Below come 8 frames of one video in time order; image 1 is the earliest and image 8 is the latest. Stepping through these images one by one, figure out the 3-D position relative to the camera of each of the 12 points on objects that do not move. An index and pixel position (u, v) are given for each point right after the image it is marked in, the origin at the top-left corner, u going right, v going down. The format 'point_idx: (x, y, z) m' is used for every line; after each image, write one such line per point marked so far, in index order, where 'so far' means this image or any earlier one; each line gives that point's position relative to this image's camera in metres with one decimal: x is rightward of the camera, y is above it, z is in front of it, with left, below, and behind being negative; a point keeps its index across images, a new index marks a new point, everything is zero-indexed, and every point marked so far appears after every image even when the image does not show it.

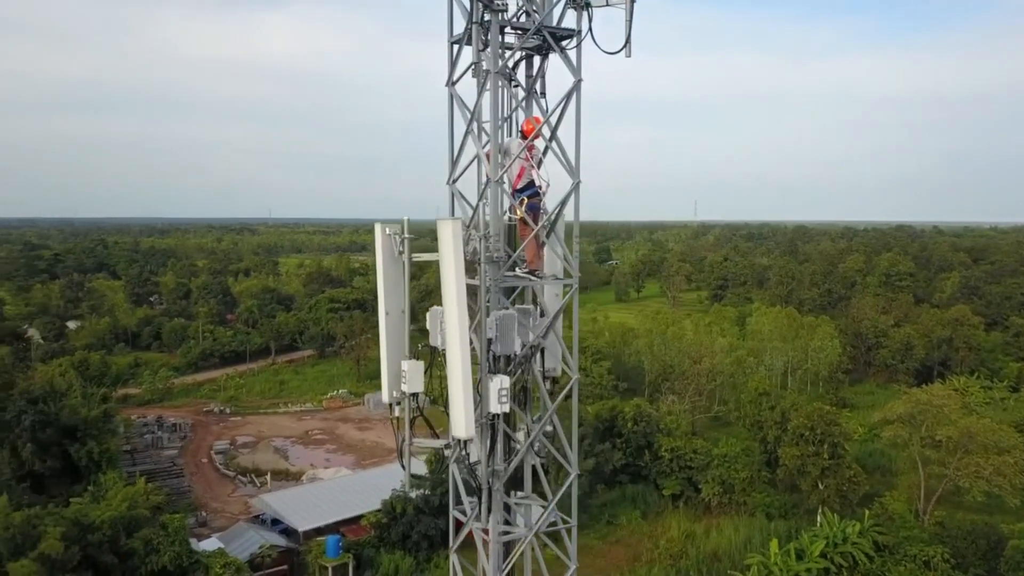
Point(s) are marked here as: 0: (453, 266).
0: (-0.3, +0.1, +4.3) m
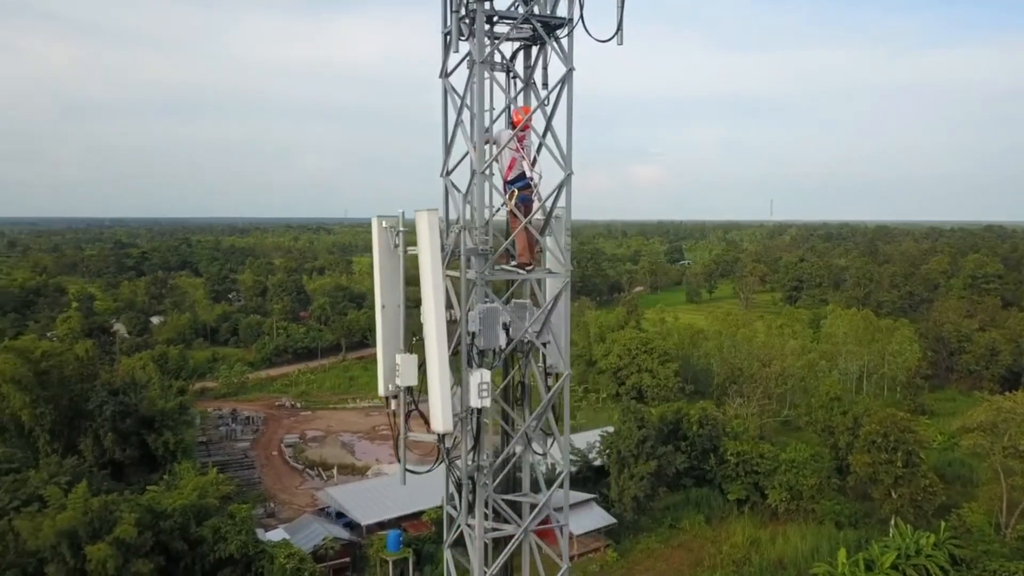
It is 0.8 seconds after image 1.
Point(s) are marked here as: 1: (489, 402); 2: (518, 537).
0: (-0.4, +0.1, +4.3) m
1: (-0.1, -0.6, +4.5) m
2: (0.0, -1.5, +4.9) m
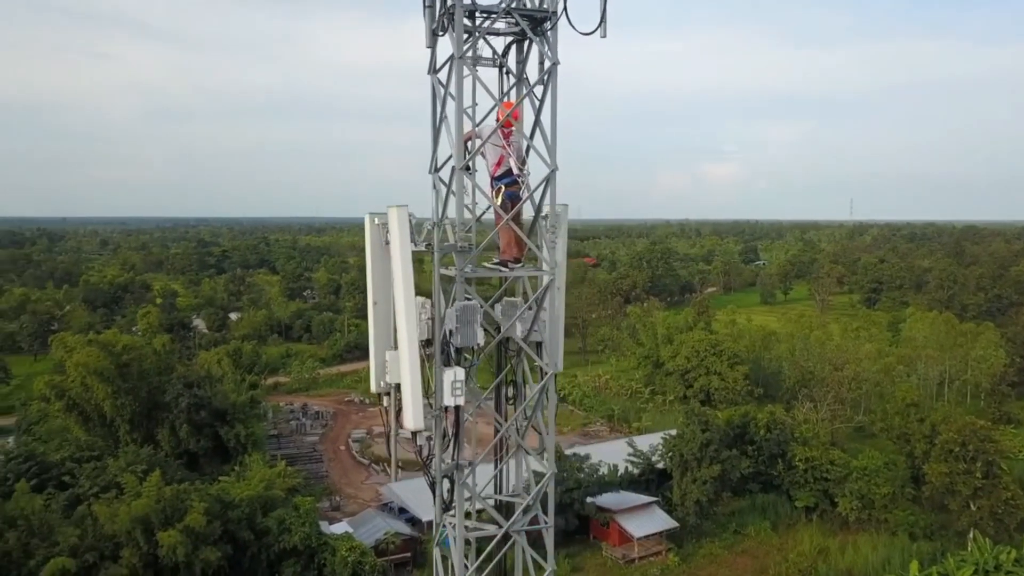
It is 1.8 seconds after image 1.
0: (-0.6, +0.2, +4.2) m
1: (-0.3, -0.6, +4.5) m
2: (-0.1, -1.5, +4.9) m
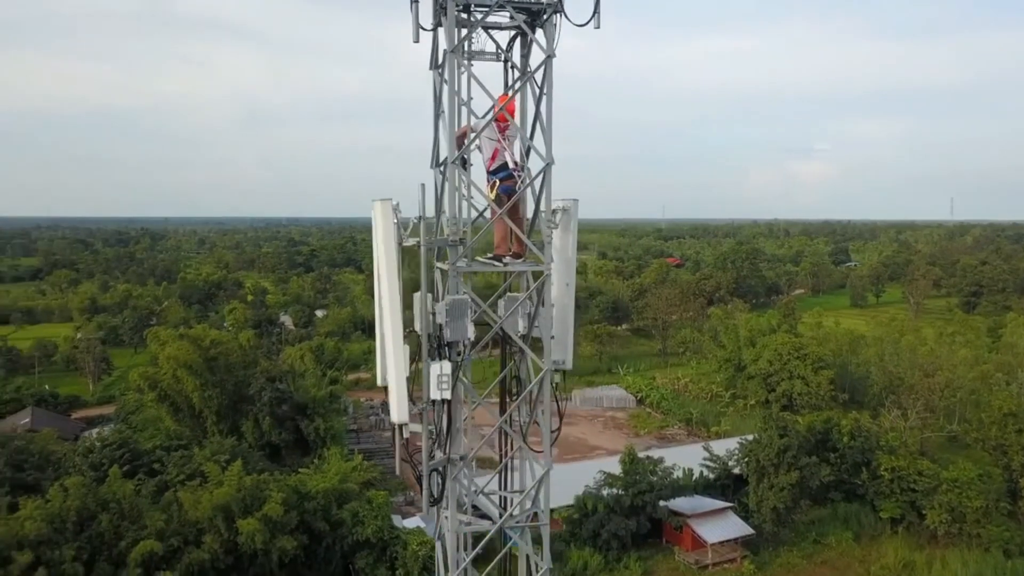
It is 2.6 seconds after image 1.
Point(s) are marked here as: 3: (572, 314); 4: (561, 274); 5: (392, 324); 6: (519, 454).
0: (-0.7, +0.2, +4.3) m
1: (-0.3, -0.6, +4.5) m
2: (-0.1, -1.4, +4.9) m
3: (+0.4, -0.1, +5.7) m
4: (+0.3, +0.1, +5.7) m
5: (-0.7, -0.2, +4.4) m
6: (0.0, -1.1, +5.4) m
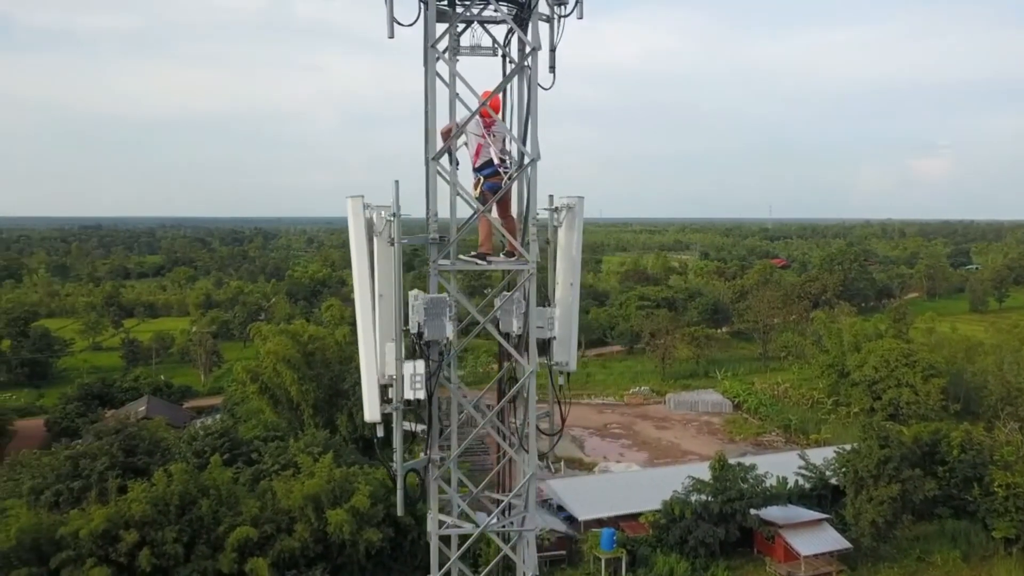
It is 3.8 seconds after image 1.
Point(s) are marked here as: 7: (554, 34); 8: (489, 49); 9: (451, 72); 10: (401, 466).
0: (-0.8, +0.2, +4.3) m
1: (-0.5, -0.6, +4.4) m
2: (-0.2, -1.4, +4.8) m
3: (+0.4, -0.1, +5.6) m
4: (+0.4, +0.1, +5.5) m
5: (-0.8, -0.2, +4.3) m
6: (0.0, -1.1, +5.3) m
7: (+0.2, +1.6, +5.3) m
8: (-0.1, +1.5, +5.1) m
9: (-0.4, +1.2, +4.8) m
10: (-0.6, -1.0, +4.5) m
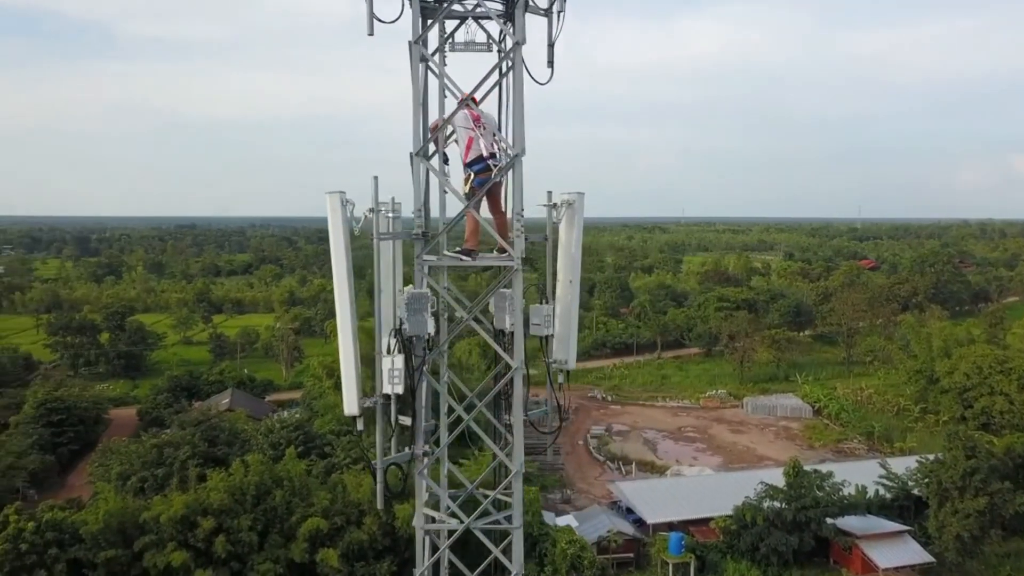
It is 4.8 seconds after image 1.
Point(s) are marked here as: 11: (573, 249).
0: (-0.9, +0.2, +4.3) m
1: (-0.6, -0.5, +4.4) m
2: (-0.3, -1.4, +4.8) m
3: (+0.4, -0.1, +5.5) m
4: (+0.3, +0.1, +5.4) m
5: (-0.9, -0.2, +4.4) m
6: (0.0, -1.0, +5.2) m
7: (+0.2, +1.6, +5.2) m
8: (-0.2, +1.5, +5.1) m
9: (-0.4, +1.3, +4.8) m
10: (-0.7, -0.9, +4.6) m
11: (+0.4, +0.3, +5.4) m
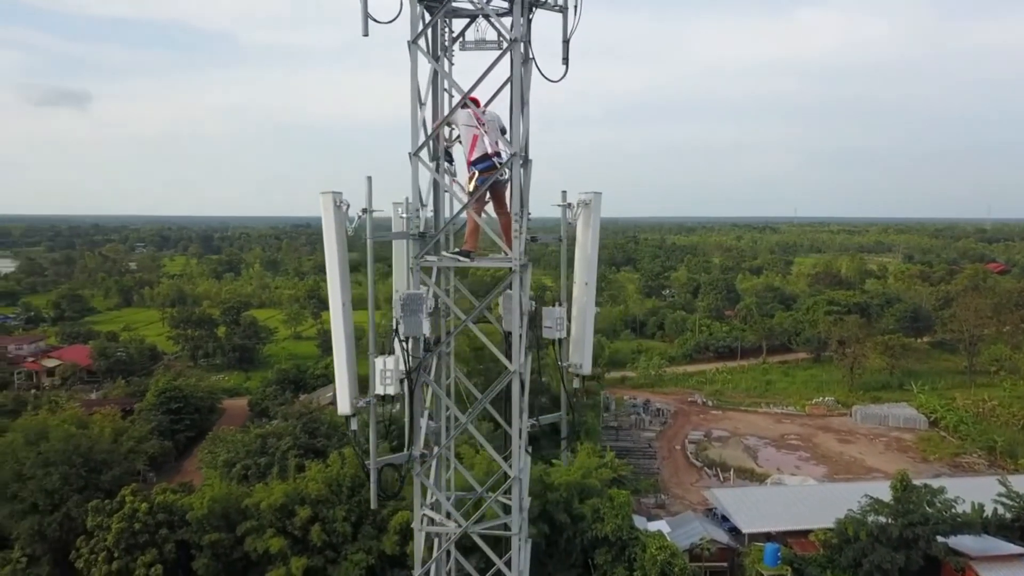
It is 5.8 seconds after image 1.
0: (-1.0, +0.2, +4.4) m
1: (-0.6, -0.5, +4.4) m
2: (-0.3, -1.4, +4.7) m
3: (+0.5, -0.1, +5.3) m
4: (+0.4, +0.1, +5.3) m
5: (-0.9, -0.2, +4.4) m
6: (0.0, -1.1, +5.1) m
7: (+0.3, +1.6, +5.1) m
8: (-0.1, +1.5, +5.0) m
9: (-0.4, +1.2, +4.7) m
10: (-0.7, -1.0, +4.6) m
11: (+0.5, +0.2, +5.3) m
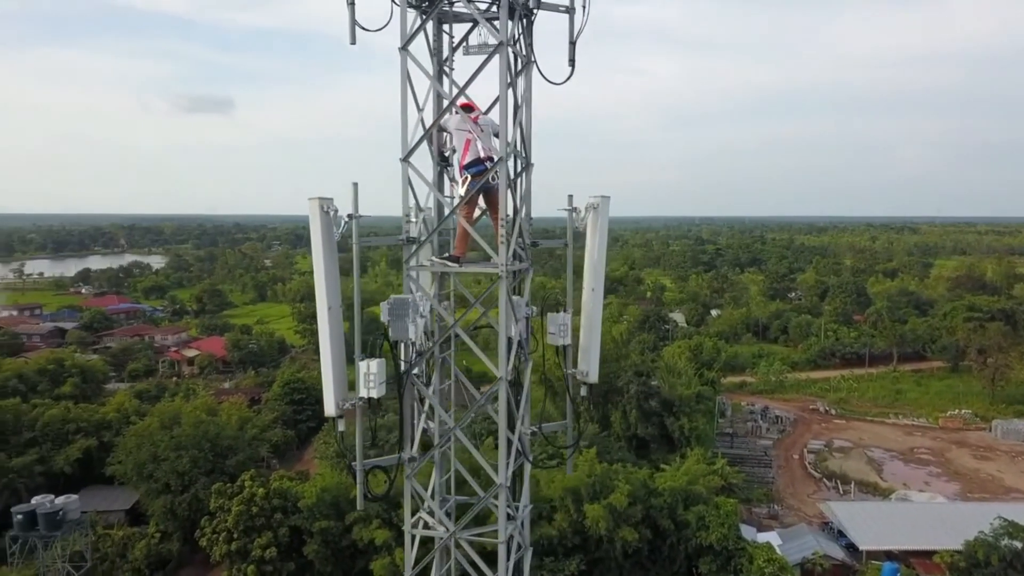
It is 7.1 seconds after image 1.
0: (-1.0, +0.2, +4.5) m
1: (-0.7, -0.6, +4.5) m
2: (-0.4, -1.4, +4.7) m
3: (+0.5, -0.2, +5.2) m
4: (+0.5, +0.1, +5.2) m
5: (-1.0, -0.2, +4.5) m
6: (0.0, -1.1, +5.1) m
7: (+0.3, +1.6, +5.0) m
8: (-0.1, +1.4, +5.0) m
9: (-0.4, +1.2, +4.8) m
10: (-0.8, -1.0, +4.6) m
11: (+0.5, +0.2, +5.1) m
